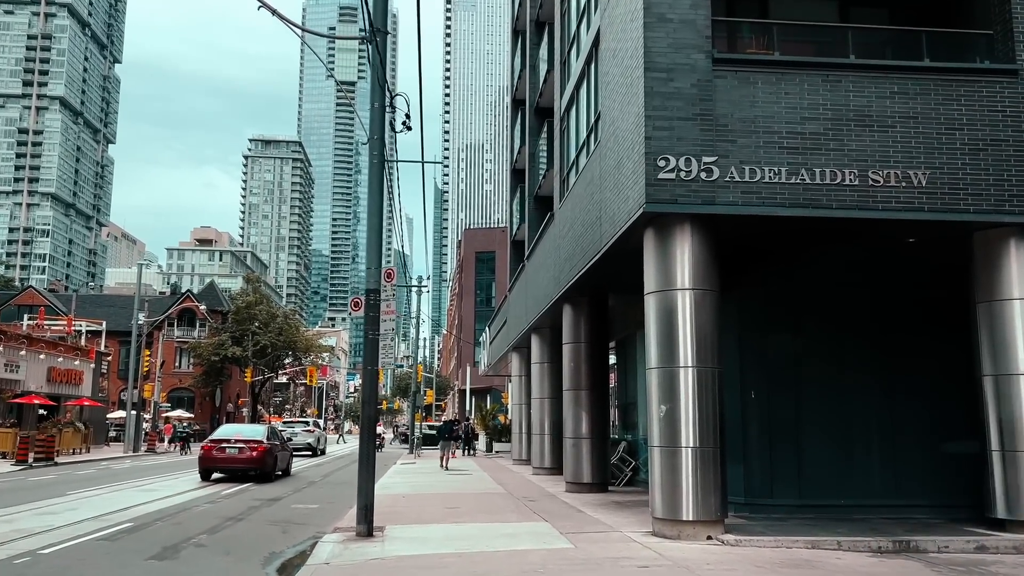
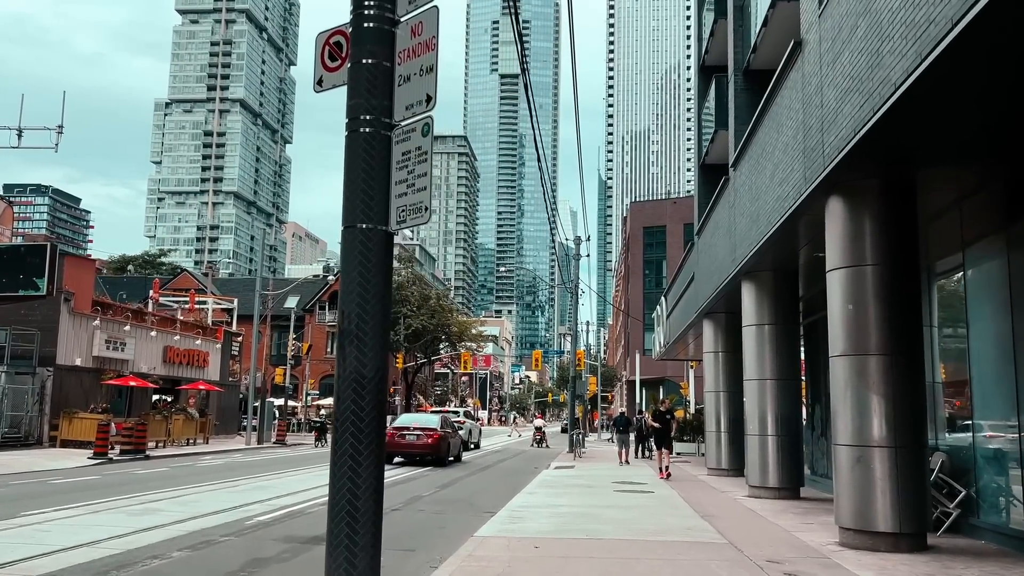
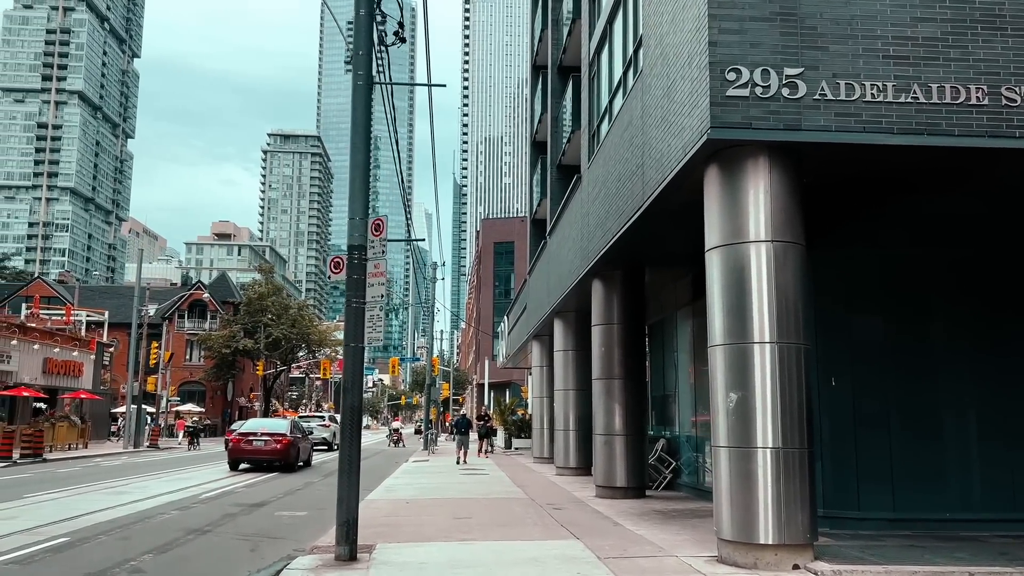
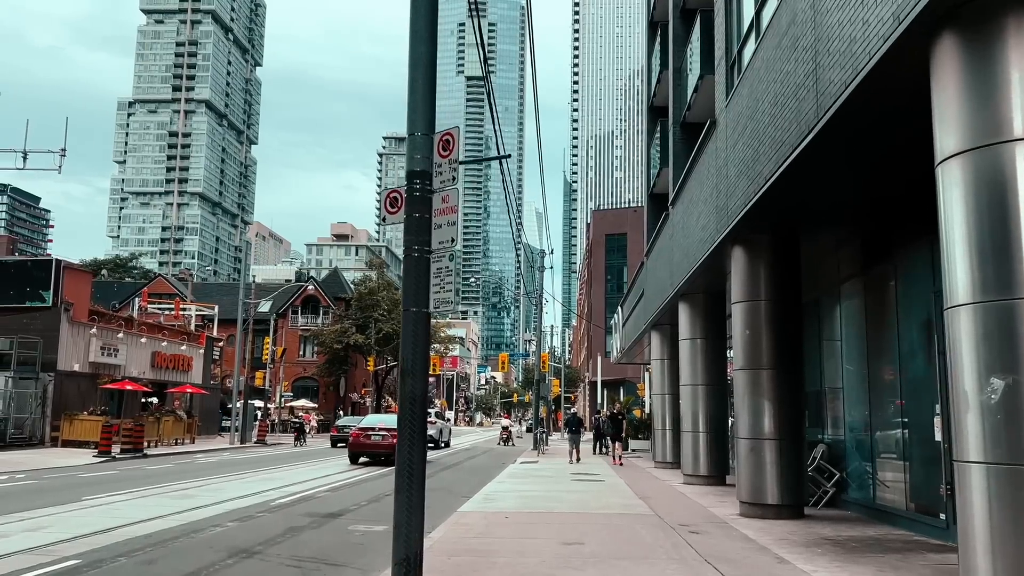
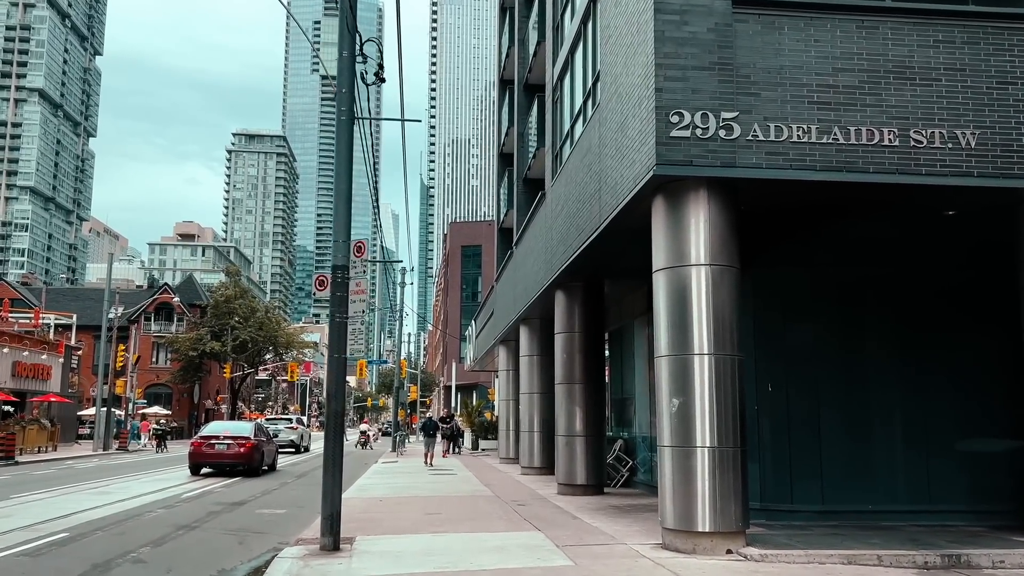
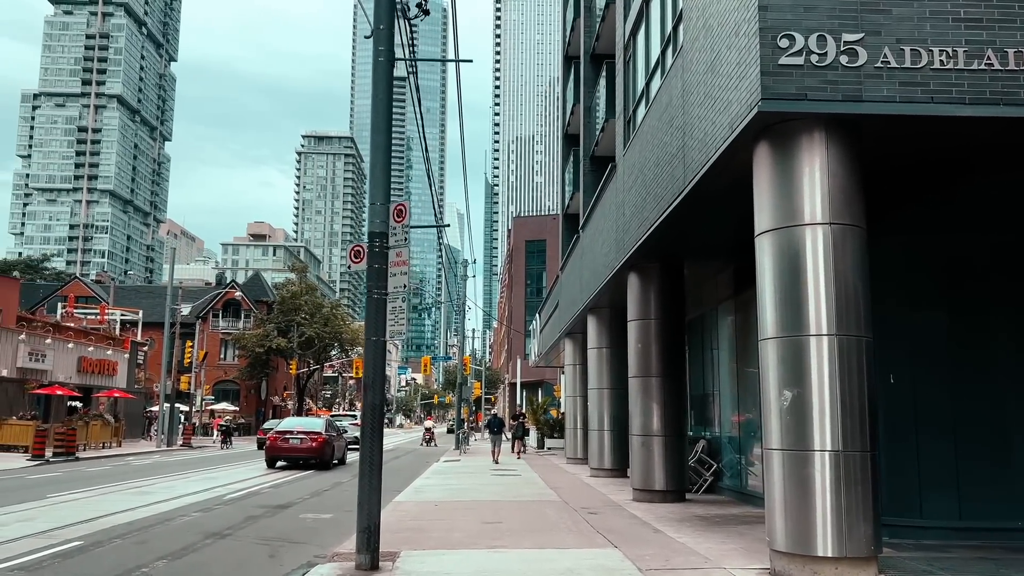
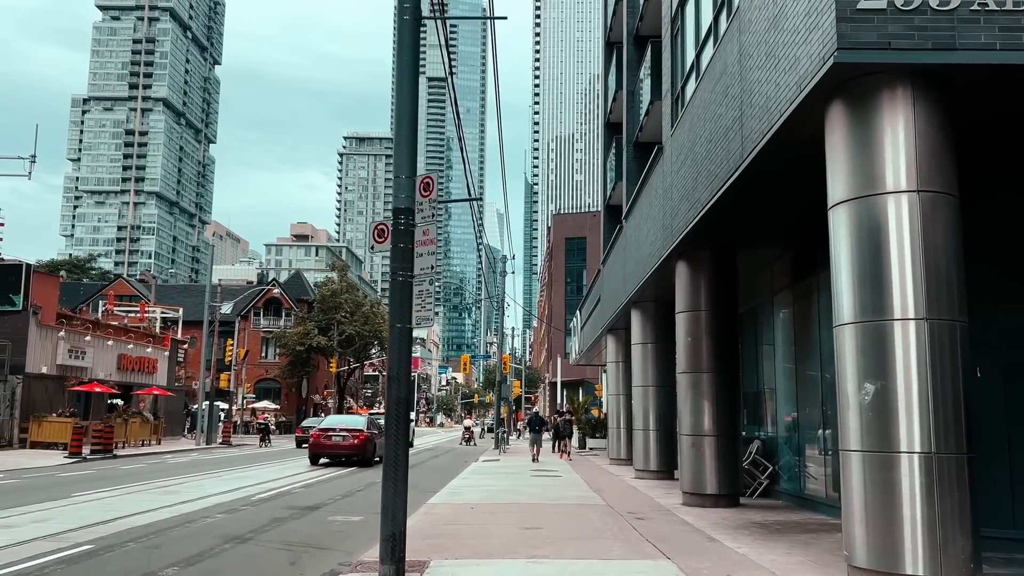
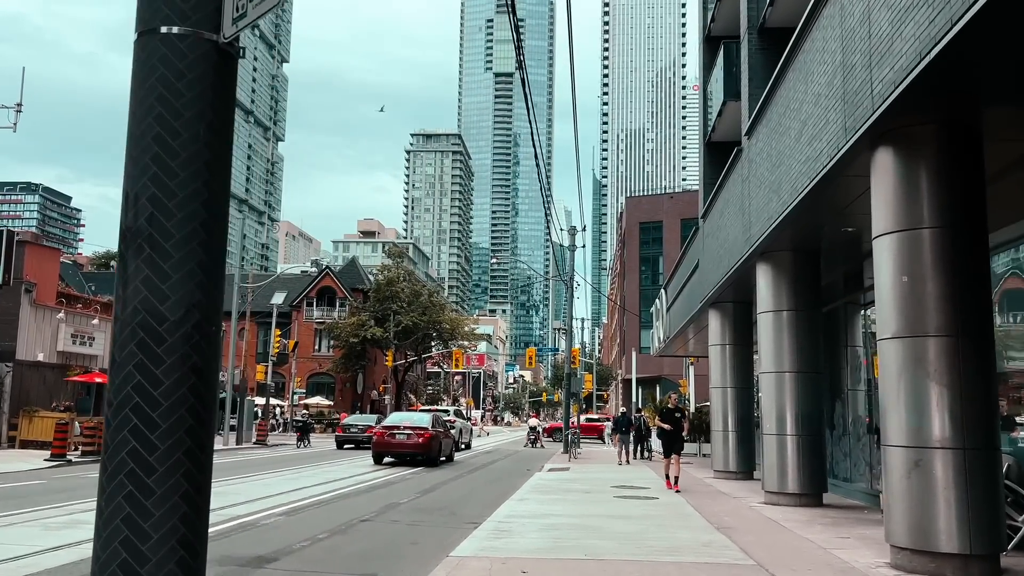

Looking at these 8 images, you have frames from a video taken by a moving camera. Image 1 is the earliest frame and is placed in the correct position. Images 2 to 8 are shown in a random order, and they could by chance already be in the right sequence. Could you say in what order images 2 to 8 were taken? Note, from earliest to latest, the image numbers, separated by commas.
5, 3, 6, 7, 4, 2, 8
